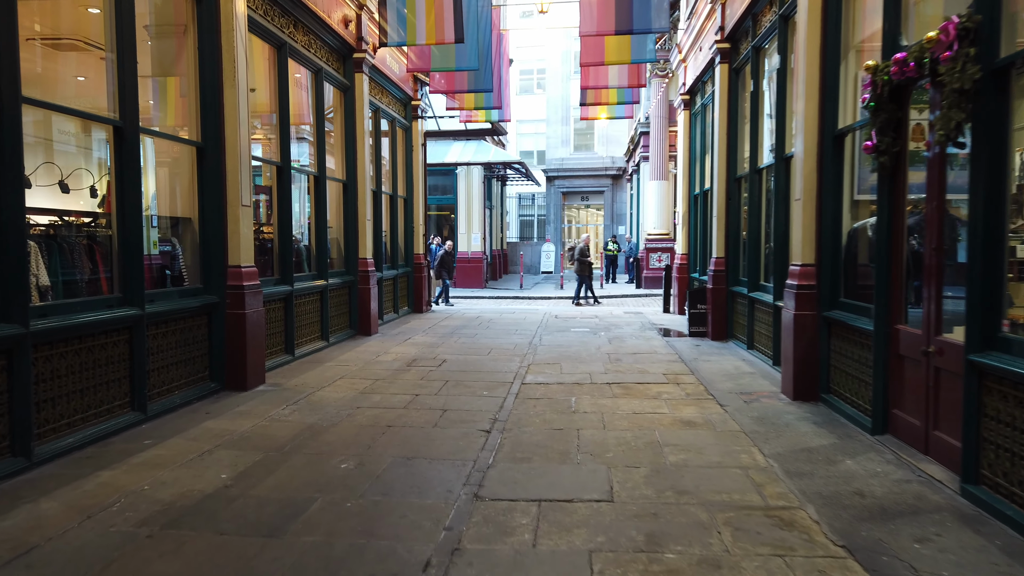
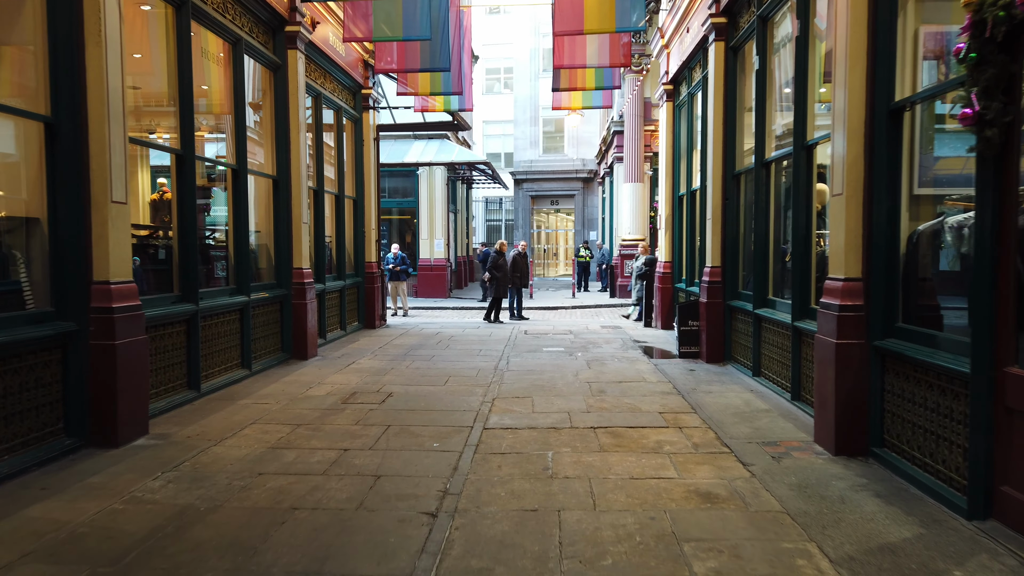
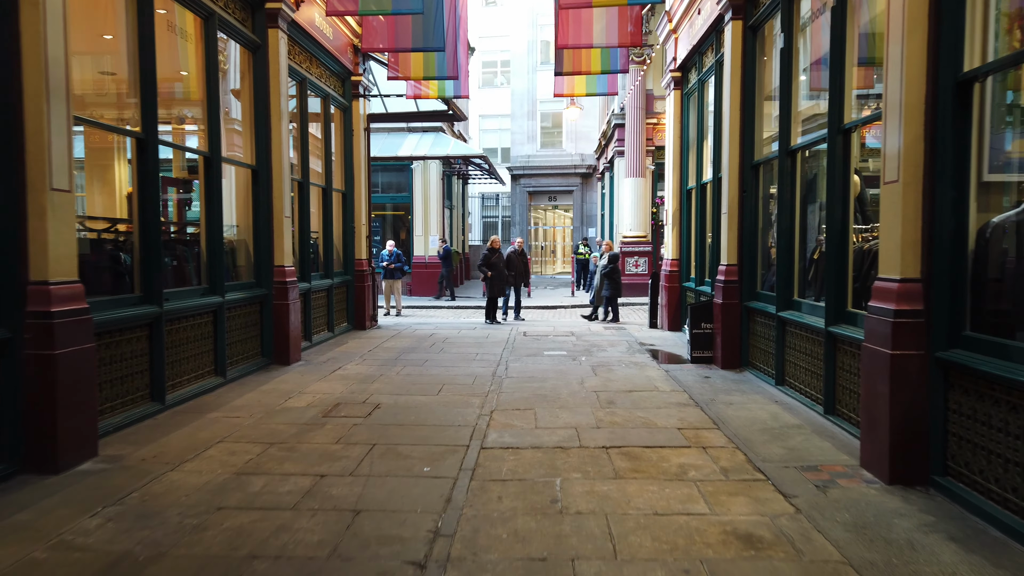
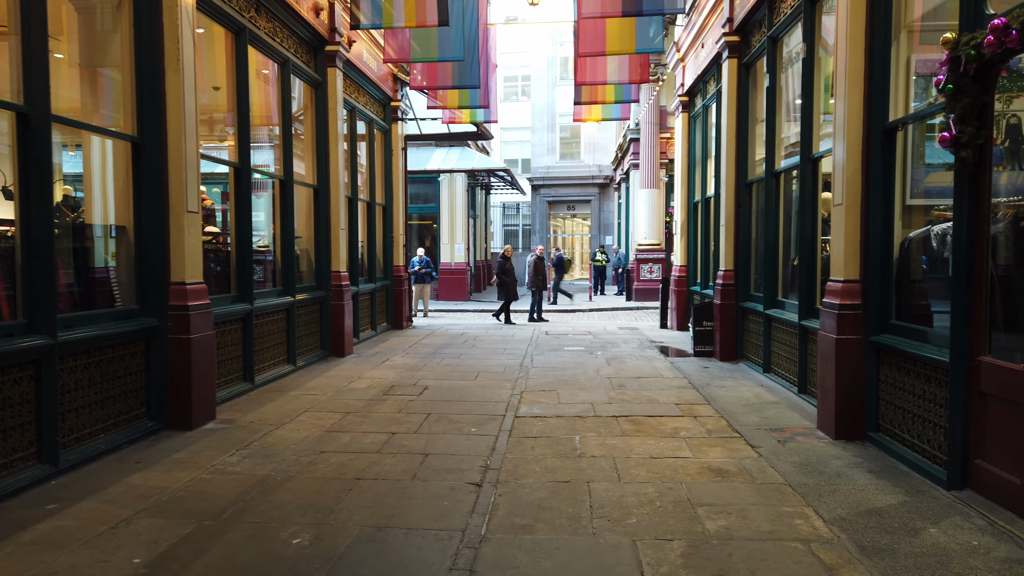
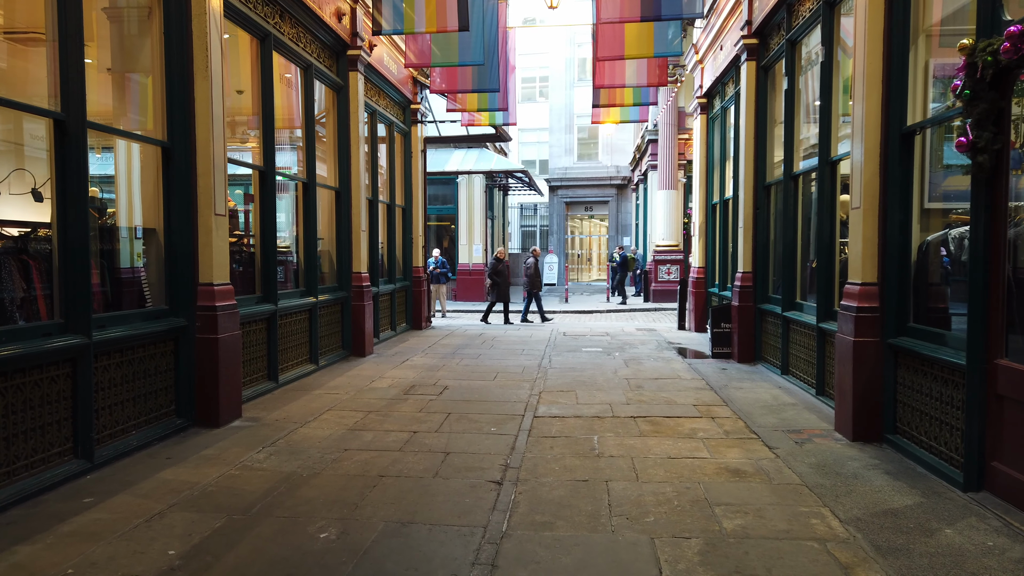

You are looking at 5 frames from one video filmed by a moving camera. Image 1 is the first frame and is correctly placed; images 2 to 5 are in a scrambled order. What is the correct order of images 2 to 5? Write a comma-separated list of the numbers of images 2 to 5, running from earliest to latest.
5, 4, 2, 3
